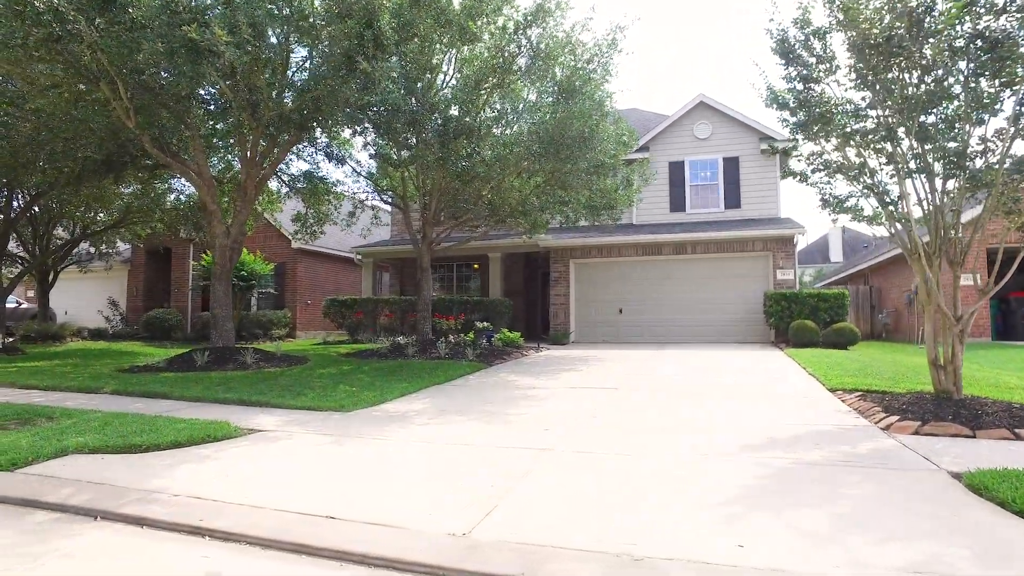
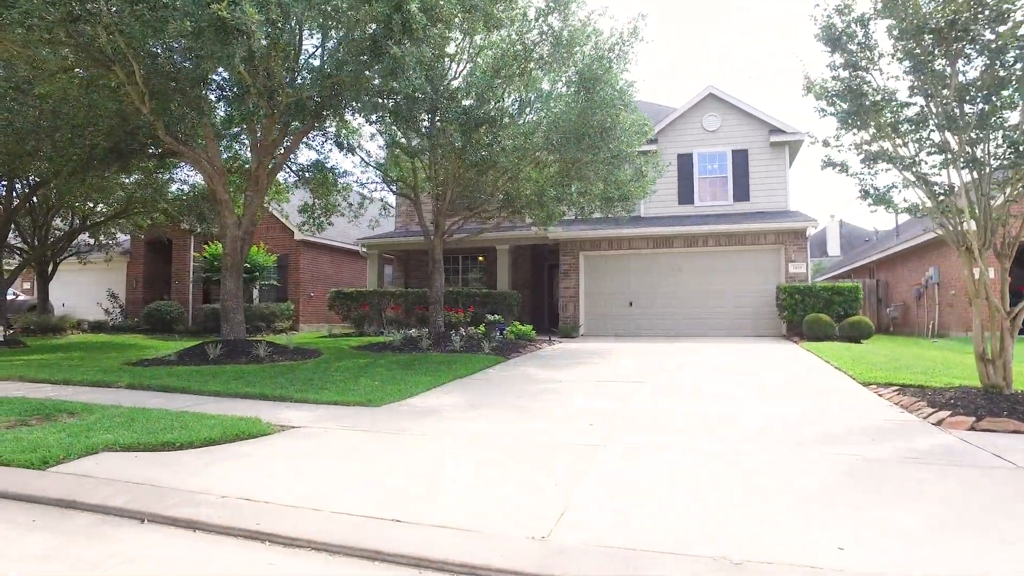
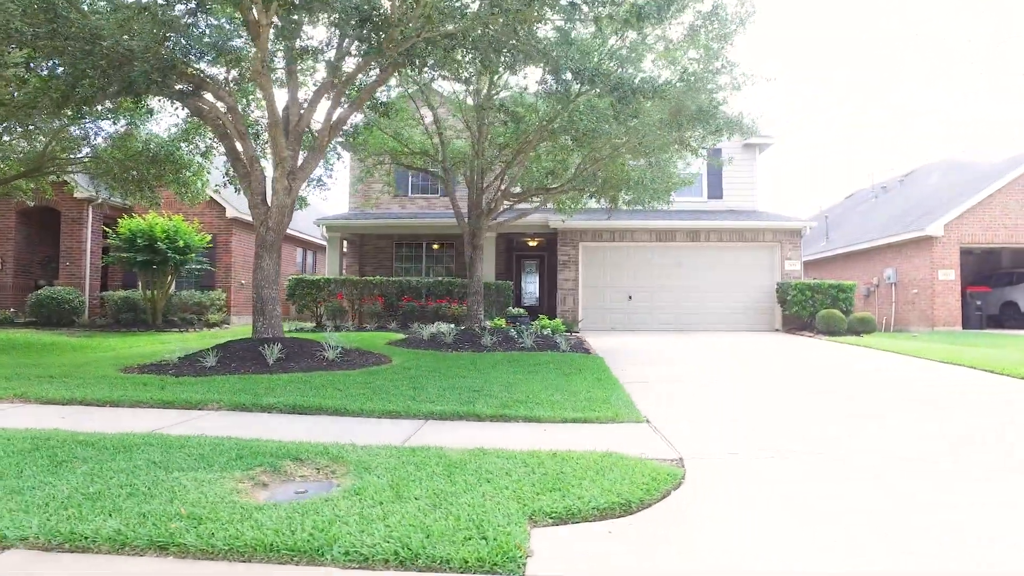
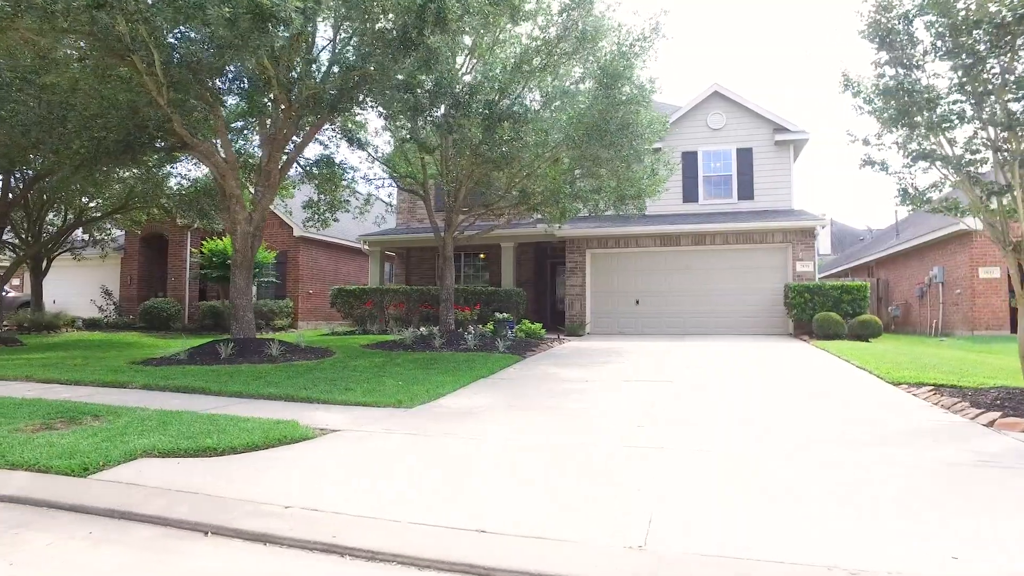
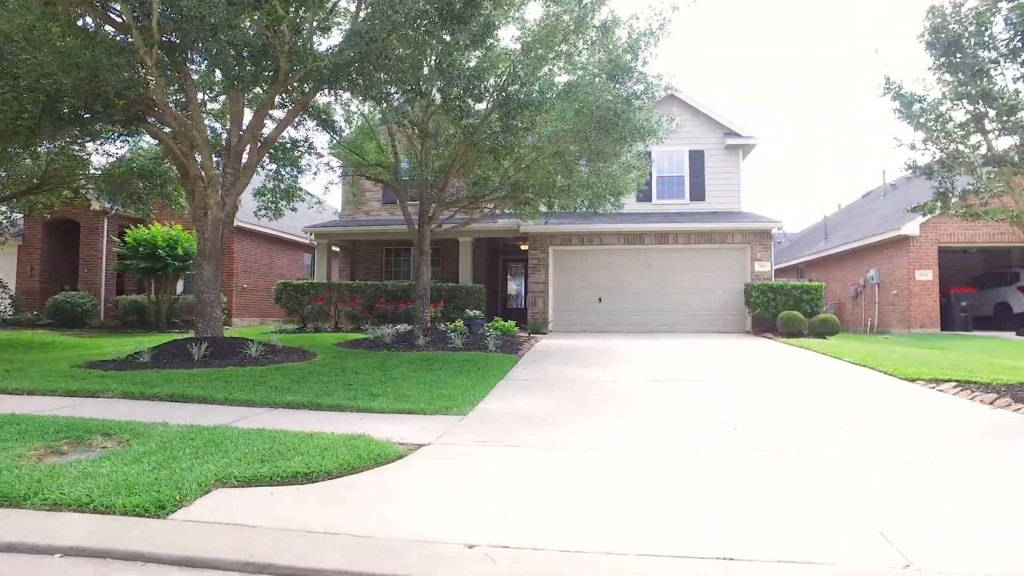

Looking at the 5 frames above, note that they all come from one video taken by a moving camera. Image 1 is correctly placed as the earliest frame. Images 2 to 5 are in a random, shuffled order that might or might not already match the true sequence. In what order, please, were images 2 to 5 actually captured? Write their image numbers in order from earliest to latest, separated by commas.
2, 4, 5, 3
